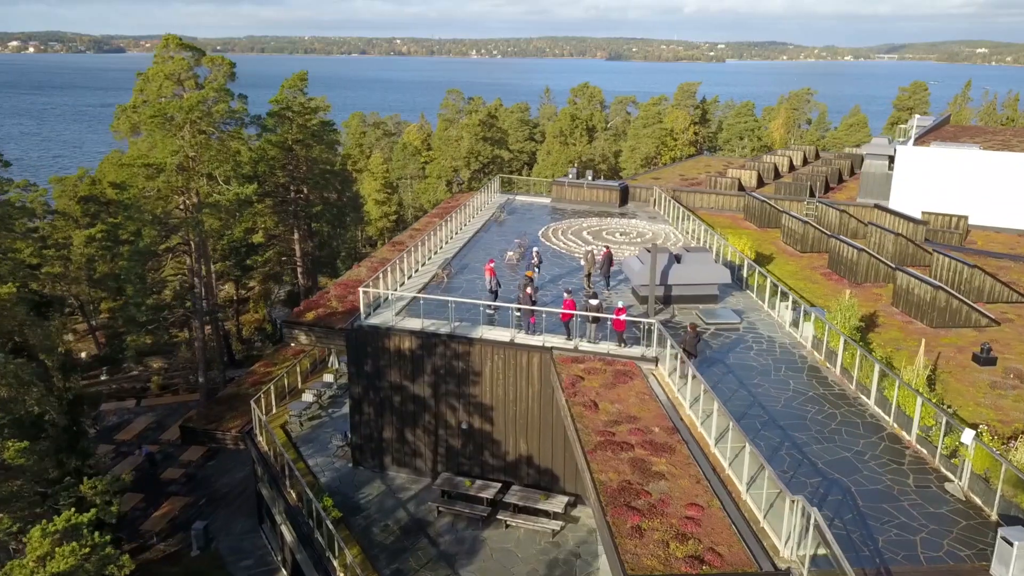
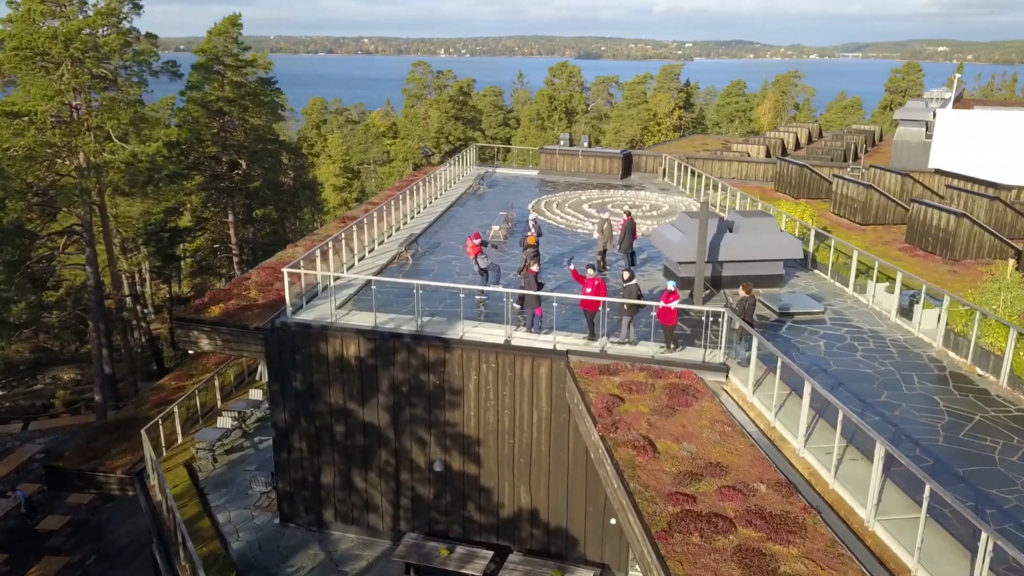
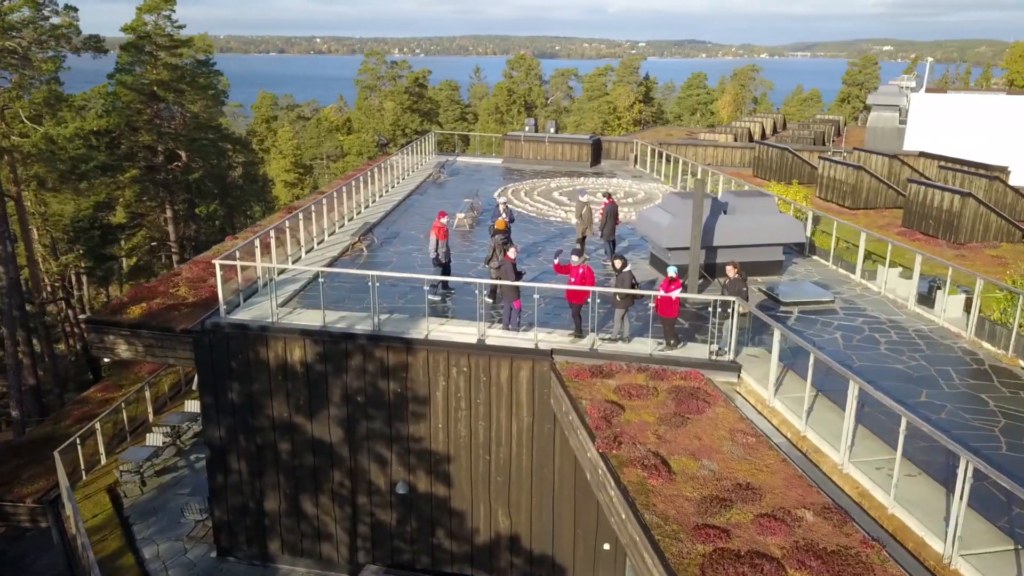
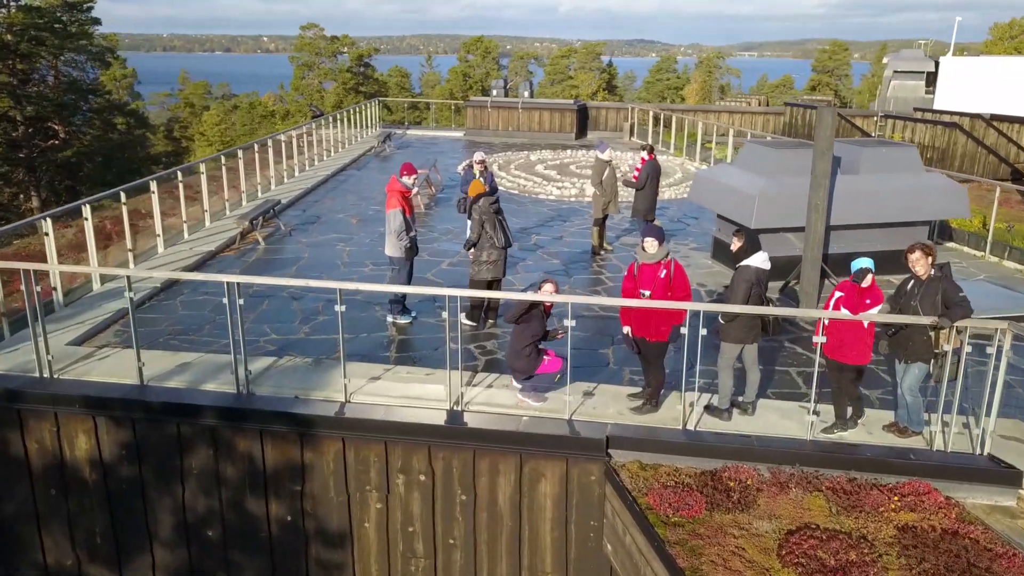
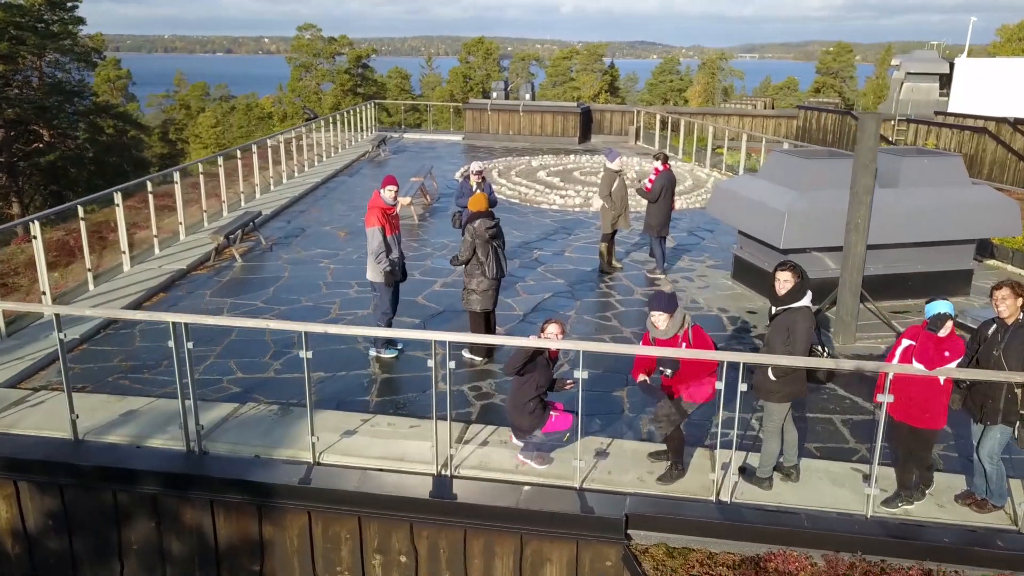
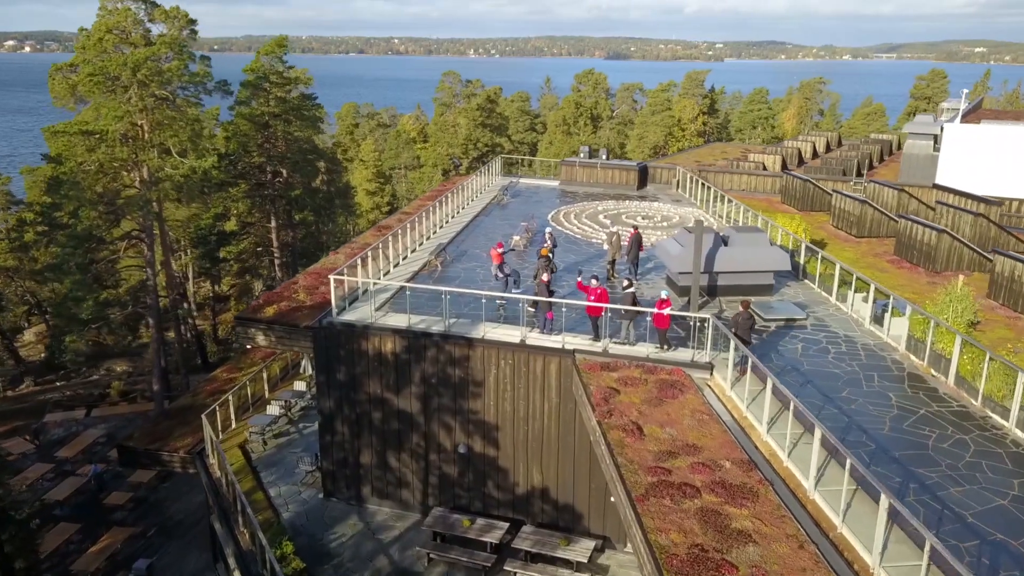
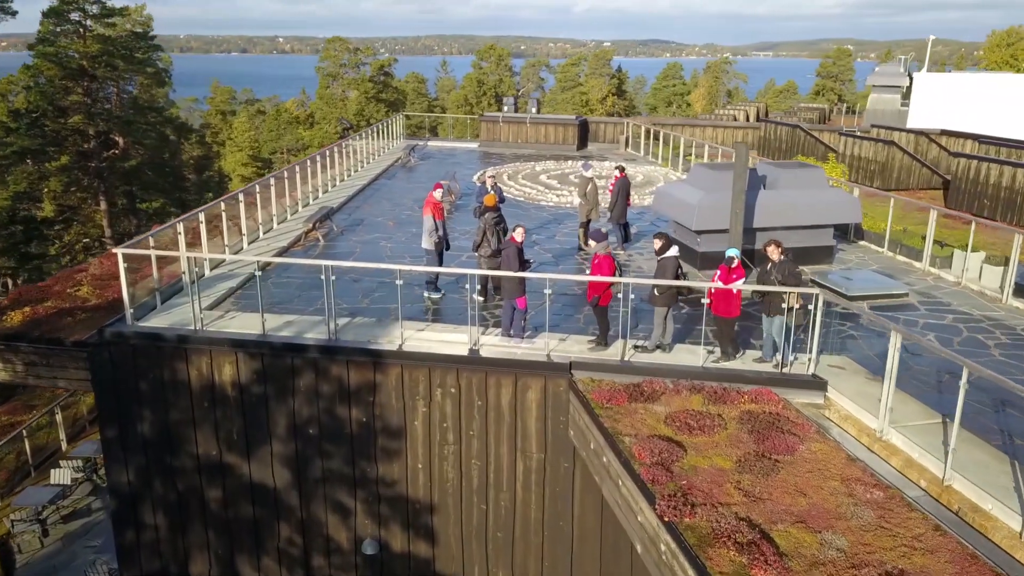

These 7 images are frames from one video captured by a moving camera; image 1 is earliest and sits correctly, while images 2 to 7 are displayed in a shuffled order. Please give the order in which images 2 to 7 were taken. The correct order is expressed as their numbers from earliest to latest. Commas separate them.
6, 2, 3, 7, 4, 5
